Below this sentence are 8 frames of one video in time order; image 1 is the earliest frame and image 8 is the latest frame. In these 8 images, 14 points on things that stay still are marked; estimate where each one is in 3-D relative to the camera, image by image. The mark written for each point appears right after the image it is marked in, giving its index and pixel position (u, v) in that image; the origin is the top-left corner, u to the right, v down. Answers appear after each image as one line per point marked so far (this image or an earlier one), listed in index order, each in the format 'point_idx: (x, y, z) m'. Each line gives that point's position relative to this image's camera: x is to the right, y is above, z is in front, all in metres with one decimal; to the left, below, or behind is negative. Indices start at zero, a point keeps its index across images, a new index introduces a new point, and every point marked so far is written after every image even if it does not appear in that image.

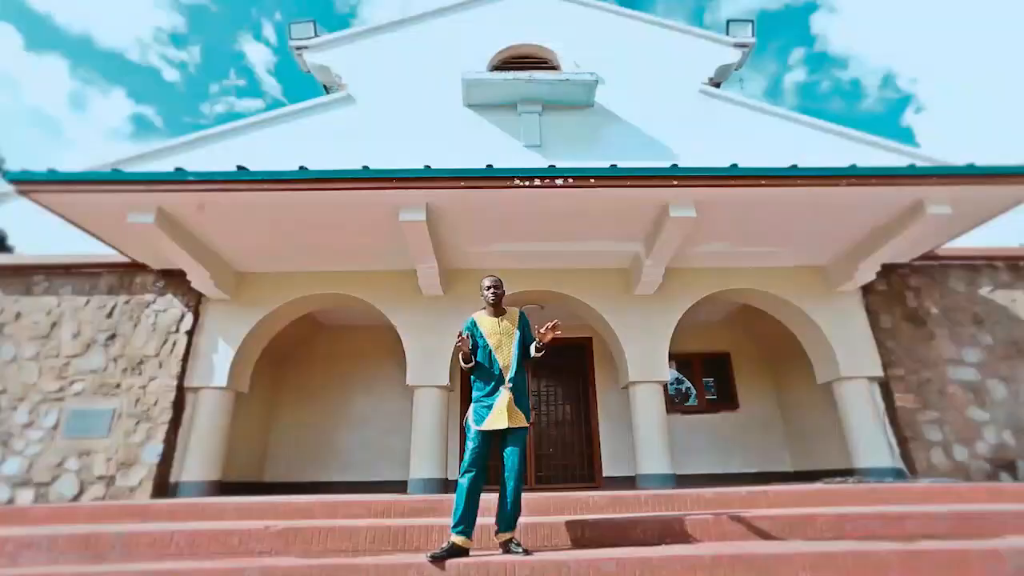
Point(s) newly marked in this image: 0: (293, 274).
0: (-2.5, +0.2, +6.1) m
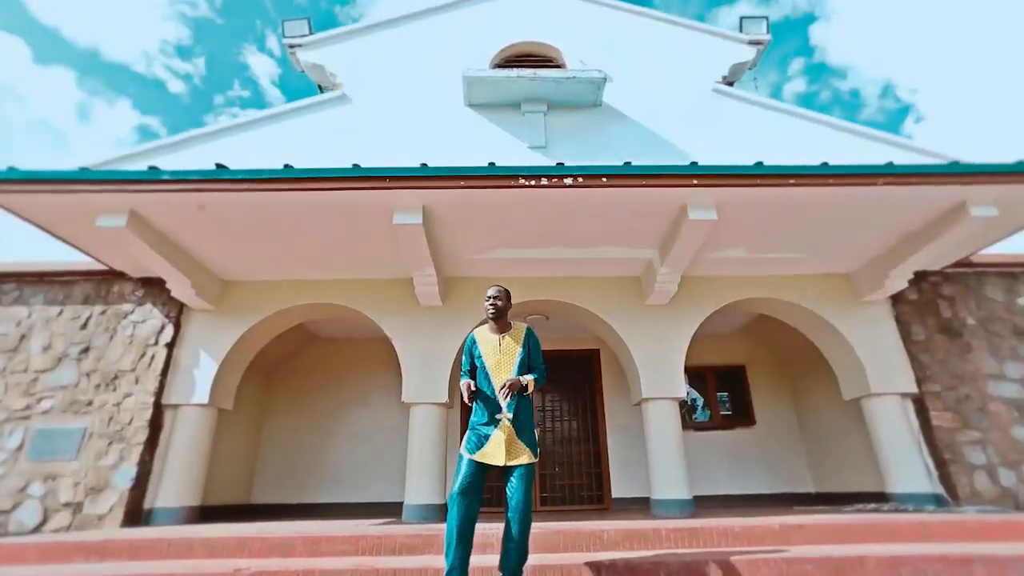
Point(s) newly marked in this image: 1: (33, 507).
0: (-2.5, +0.1, +5.7) m
1: (-4.2, -1.9, +4.6) m
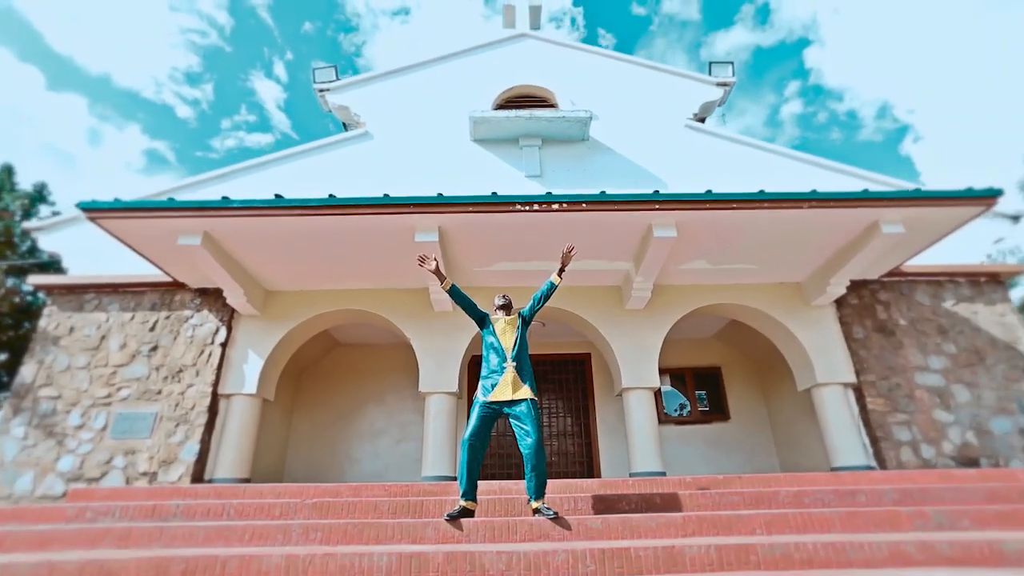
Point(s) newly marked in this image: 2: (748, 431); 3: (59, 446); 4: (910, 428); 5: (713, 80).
0: (-2.5, -0.1, +6.7) m
1: (-4.2, -2.0, +5.6) m
2: (+3.5, -2.1, +7.9) m
3: (-4.9, -1.7, +5.7) m
4: (+4.5, -1.6, +5.9) m
5: (+3.2, +3.3, +8.4) m
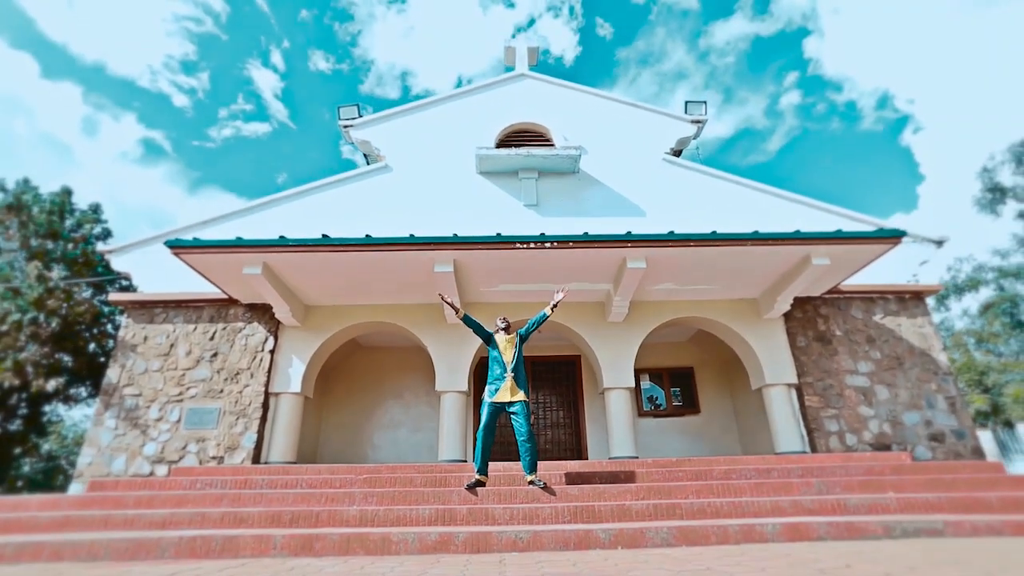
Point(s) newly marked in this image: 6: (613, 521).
0: (-2.5, -0.3, +8.0) m
1: (-4.2, -2.2, +6.9) m
2: (+3.5, -2.3, +9.2) m
3: (-4.9, -1.9, +7.0) m
4: (+4.5, -1.8, +7.2) m
5: (+3.2, +3.1, +9.6) m
6: (+0.8, -1.8, +4.0) m
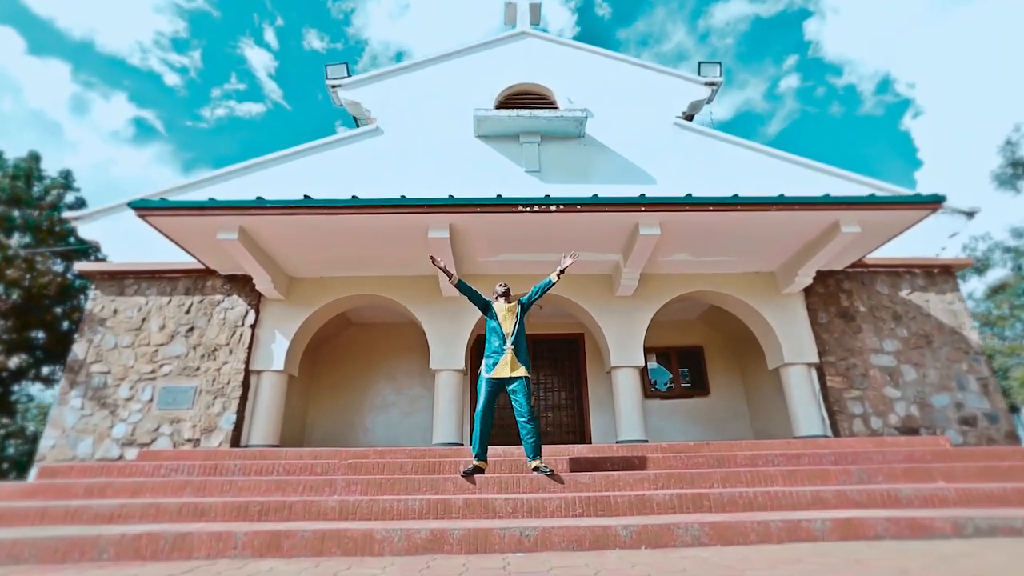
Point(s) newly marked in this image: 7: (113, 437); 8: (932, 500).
0: (-2.5, +0.1, +7.4) m
1: (-4.2, -1.8, +6.4) m
2: (+3.5, -1.9, +8.8) m
3: (-4.9, -1.5, +6.4) m
4: (+4.5, -1.5, +6.8) m
5: (+3.2, +3.5, +8.9) m
6: (+0.8, -1.5, +3.5) m
7: (-4.8, -1.8, +6.3) m
8: (+2.8, -1.4, +3.6) m
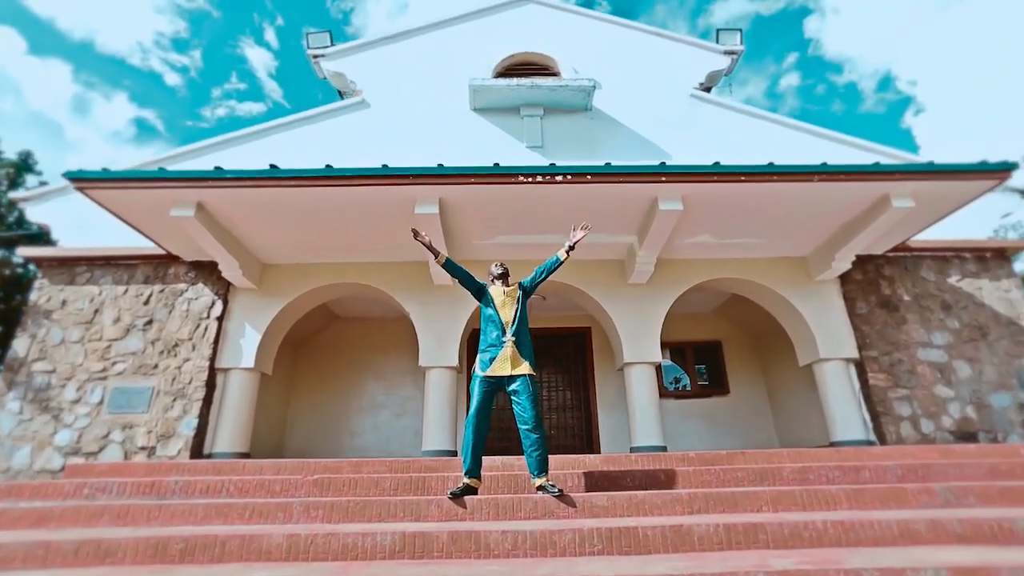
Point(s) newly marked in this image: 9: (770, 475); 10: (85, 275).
0: (-2.5, +0.3, +6.6) m
1: (-4.2, -1.7, +5.6) m
2: (+3.5, -1.8, +7.9) m
3: (-4.9, -1.4, +5.6) m
4: (+4.5, -1.3, +5.9) m
5: (+3.2, +3.7, +8.1) m
6: (+0.8, -1.3, +2.7) m
7: (-4.8, -1.6, +5.5) m
8: (+2.8, -1.3, +2.8) m
9: (+1.9, -1.4, +3.9) m
10: (-5.1, +0.1, +6.3) m
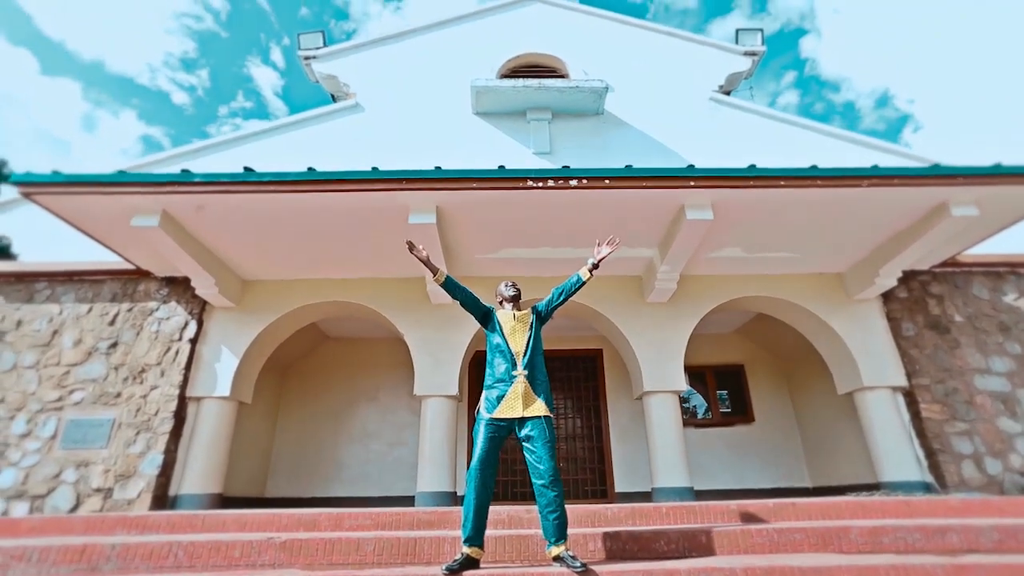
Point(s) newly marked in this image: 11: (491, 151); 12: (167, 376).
0: (-2.4, +0.1, +6.0) m
1: (-4.1, -1.9, +4.9) m
2: (+3.6, -2.0, +7.2) m
3: (-4.8, -1.6, +5.0) m
4: (+4.6, -1.5, +5.2) m
5: (+3.3, +3.4, +7.6) m
6: (+0.8, -1.4, +2.0) m
7: (-4.7, -1.8, +4.9) m
8: (+2.9, -1.4, +2.1) m
9: (+2.0, -1.5, +3.2) m
10: (-5.0, -0.1, +5.7) m
11: (-0.3, +1.7, +6.7) m
12: (-3.5, -0.9, +5.4) m
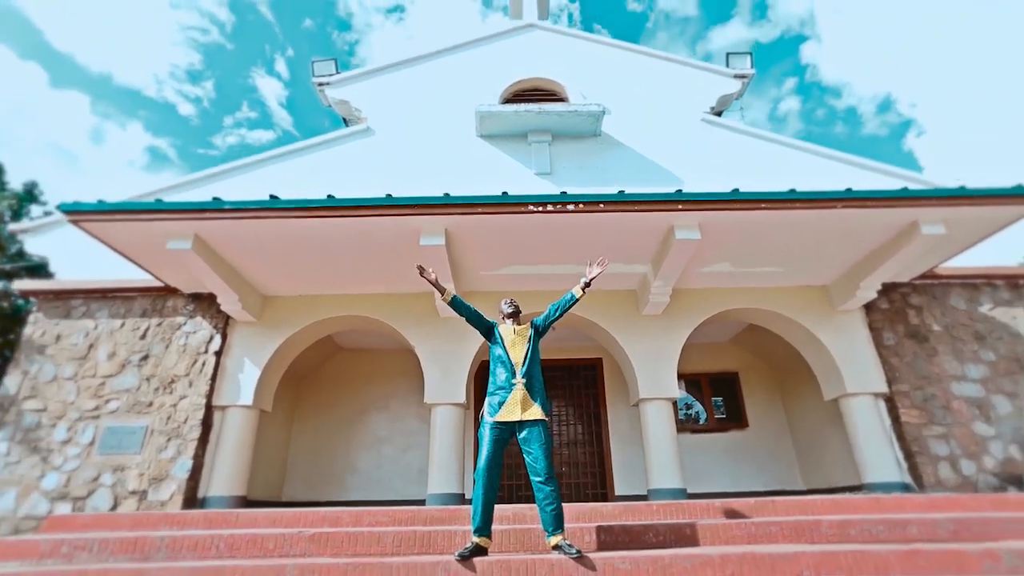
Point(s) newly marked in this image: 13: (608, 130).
0: (-2.4, -0.1, +6.4) m
1: (-4.1, -2.1, +5.3) m
2: (+3.7, -2.2, +7.6) m
3: (-4.7, -1.8, +5.4) m
4: (+4.6, -1.6, +5.6) m
5: (+3.3, +3.3, +8.0) m
6: (+0.9, -1.6, +2.4) m
7: (-4.7, -2.0, +5.3) m
8: (+2.9, -1.5, +2.4) m
9: (+2.0, -1.6, +3.5) m
10: (-5.0, -0.2, +6.1) m
11: (-0.2, +1.5, +7.1) m
12: (-3.5, -1.1, +5.8) m
13: (+1.3, +2.2, +7.5) m
